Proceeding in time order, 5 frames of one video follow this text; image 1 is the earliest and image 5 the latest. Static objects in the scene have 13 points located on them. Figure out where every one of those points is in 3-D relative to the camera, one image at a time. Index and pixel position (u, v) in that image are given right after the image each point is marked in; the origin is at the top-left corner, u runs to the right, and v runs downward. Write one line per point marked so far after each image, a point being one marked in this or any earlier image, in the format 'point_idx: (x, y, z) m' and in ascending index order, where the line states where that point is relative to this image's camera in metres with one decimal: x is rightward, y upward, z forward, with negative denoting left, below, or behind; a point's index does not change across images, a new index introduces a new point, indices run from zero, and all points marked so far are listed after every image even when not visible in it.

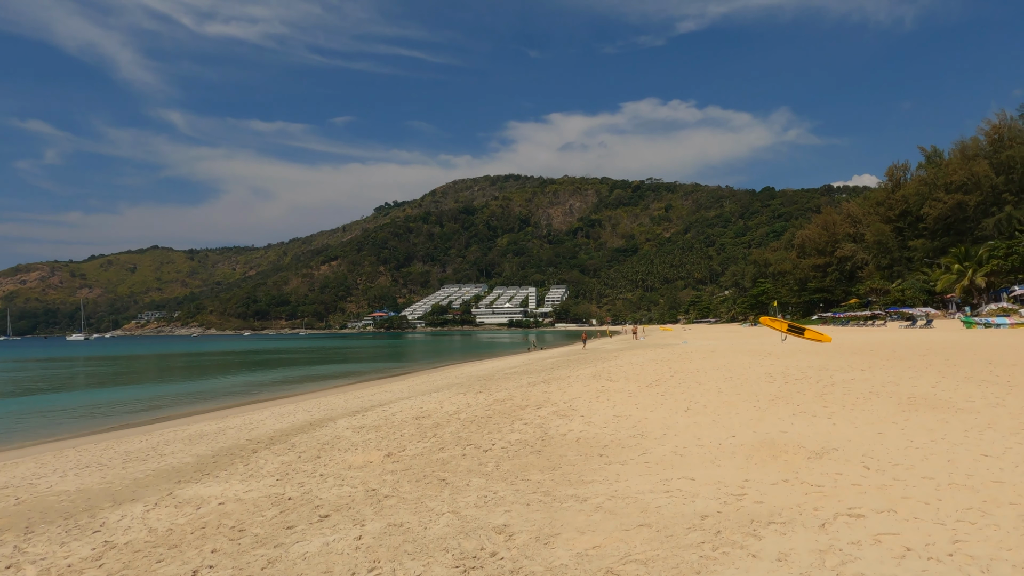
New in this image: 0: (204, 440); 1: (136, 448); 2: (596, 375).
0: (-6.3, -3.1, +13.4) m
1: (-7.5, -3.2, +13.1) m
2: (+2.3, -2.4, +18.1) m
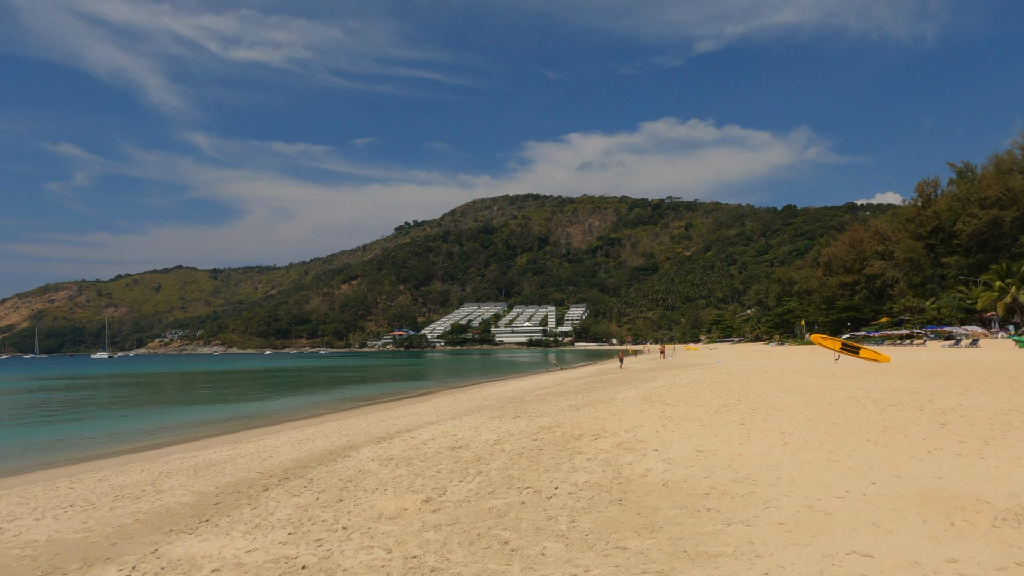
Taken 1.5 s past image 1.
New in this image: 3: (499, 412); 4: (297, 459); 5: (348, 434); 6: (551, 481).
0: (-5.4, -3.3, +11.8) m
1: (-6.6, -3.4, +11.5) m
2: (+3.3, -2.7, +16.2) m
3: (-0.4, -3.5, +18.6) m
4: (-4.0, -3.2, +12.4) m
5: (-4.0, -3.5, +16.0) m
6: (+0.5, -2.3, +7.7) m
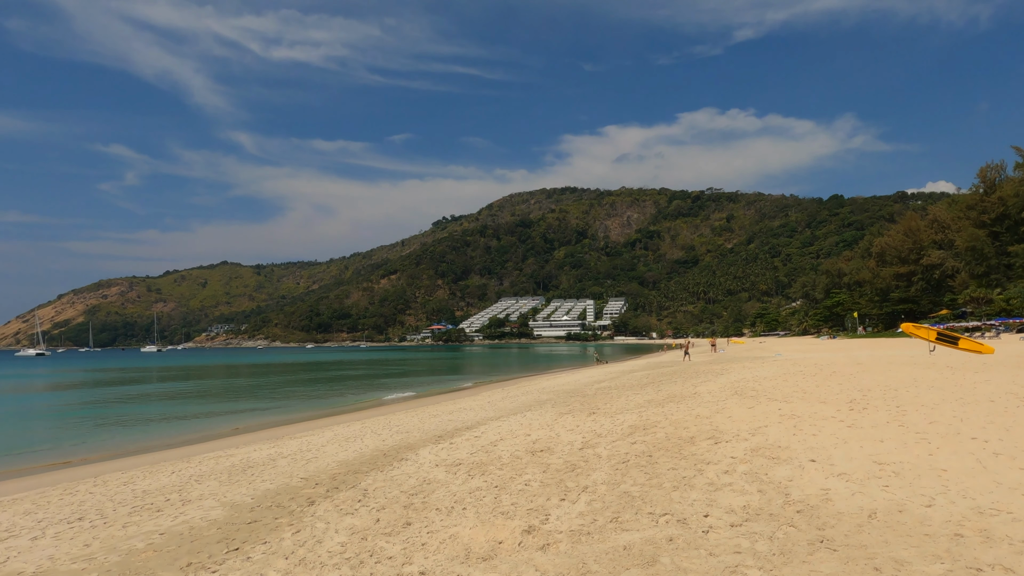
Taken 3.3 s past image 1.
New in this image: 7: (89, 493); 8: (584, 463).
0: (-4.1, -2.9, +10.1) m
1: (-5.3, -3.0, +9.9) m
2: (+4.9, -2.2, +14.1) m
3: (+1.3, -3.0, +16.6) m
4: (-2.7, -2.8, +10.6) m
5: (-2.4, -3.1, +14.3) m
6: (+1.6, -1.9, +5.7) m
7: (-6.4, -3.1, +10.0) m
8: (+0.9, -2.1, +8.0) m
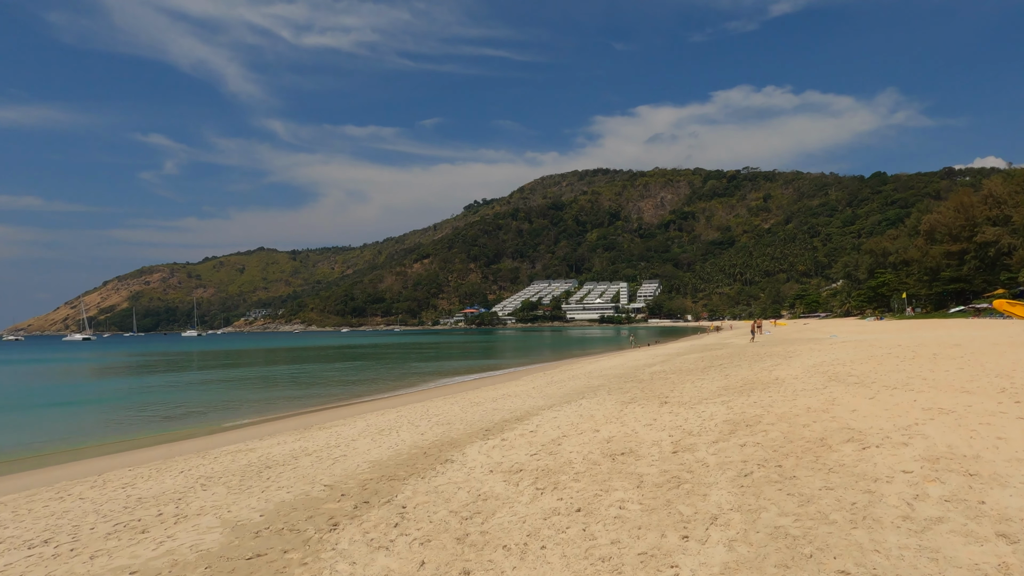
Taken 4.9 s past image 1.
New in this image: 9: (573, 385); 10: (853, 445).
0: (-3.2, -2.5, +8.5) m
1: (-4.5, -2.6, +8.3) m
2: (+5.9, -1.7, +11.9) m
3: (+2.5, -2.4, +14.7) m
4: (-1.8, -2.3, +8.9) m
5: (-1.3, -2.5, +12.5) m
6: (+2.2, -1.5, +3.7) m
7: (-5.6, -2.7, +8.5) m
8: (+1.6, -1.7, +6.1) m
9: (+1.8, -2.9, +19.3) m
10: (+3.3, -1.5, +6.4) m
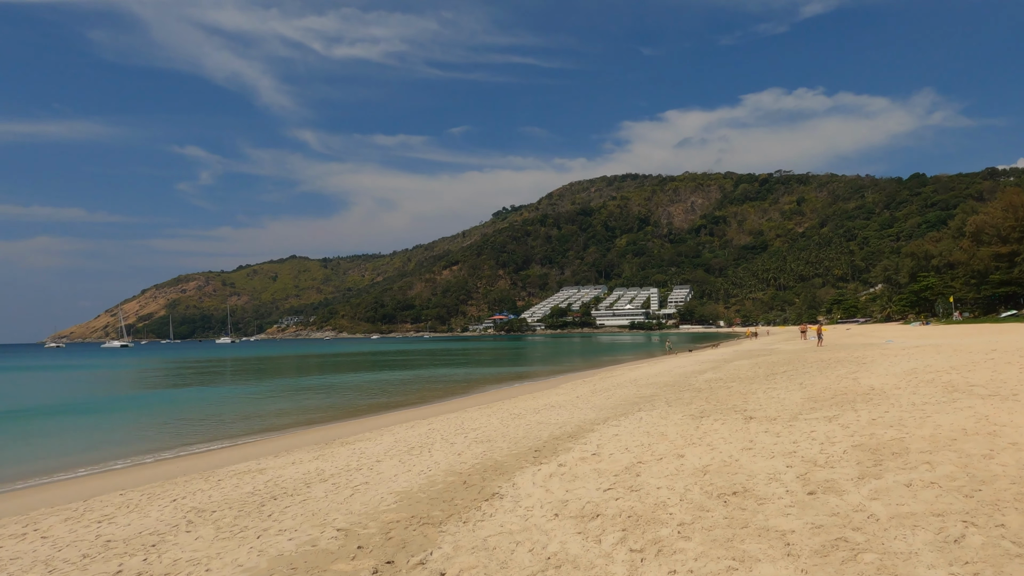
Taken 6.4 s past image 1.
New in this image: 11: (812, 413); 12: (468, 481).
0: (-2.6, -2.3, +6.7) m
1: (-3.8, -2.5, +6.6) m
2: (+6.7, -1.5, +9.8) m
3: (+3.4, -2.3, +12.7) m
4: (-1.1, -2.2, +7.1) m
5: (-0.5, -2.5, +10.7) m
6: (+2.6, -1.3, +1.8) m
7: (-4.9, -2.6, +6.8) m
8: (+2.2, -1.5, +4.1) m
9: (+2.9, -2.8, +17.3) m
10: (+3.9, -1.3, +4.4) m
11: (+4.4, -1.8, +9.8) m
12: (-0.5, -2.2, +7.5) m
